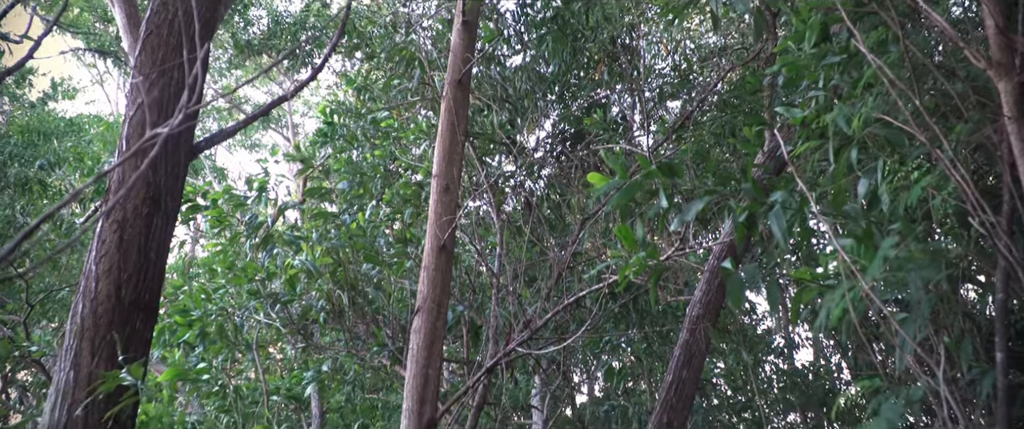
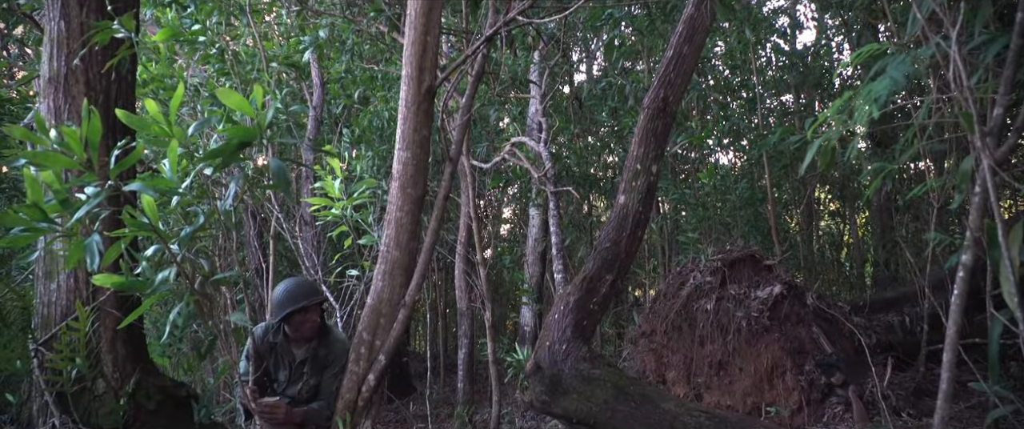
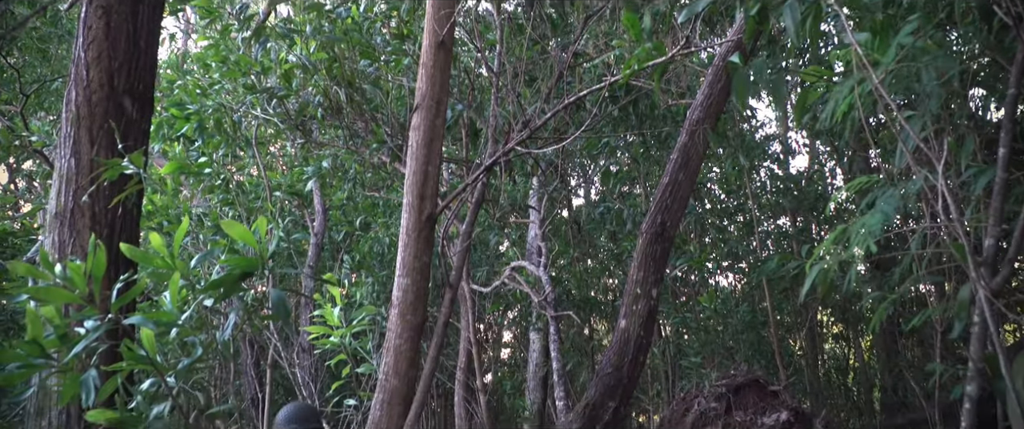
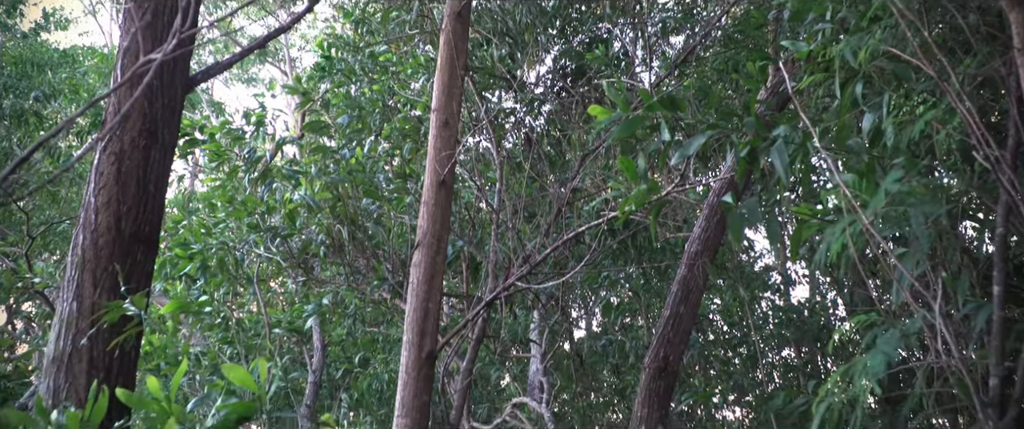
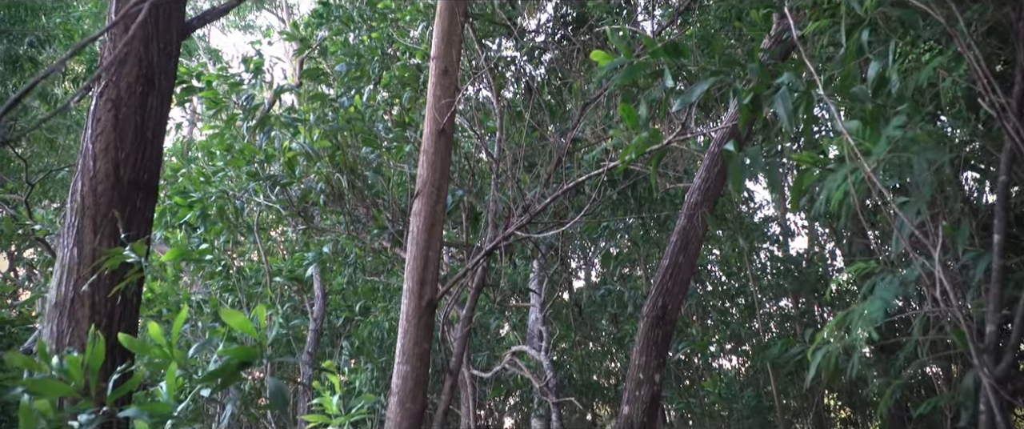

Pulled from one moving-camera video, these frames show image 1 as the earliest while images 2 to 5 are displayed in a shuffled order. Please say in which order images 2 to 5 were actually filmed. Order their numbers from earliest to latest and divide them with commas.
4, 5, 3, 2
